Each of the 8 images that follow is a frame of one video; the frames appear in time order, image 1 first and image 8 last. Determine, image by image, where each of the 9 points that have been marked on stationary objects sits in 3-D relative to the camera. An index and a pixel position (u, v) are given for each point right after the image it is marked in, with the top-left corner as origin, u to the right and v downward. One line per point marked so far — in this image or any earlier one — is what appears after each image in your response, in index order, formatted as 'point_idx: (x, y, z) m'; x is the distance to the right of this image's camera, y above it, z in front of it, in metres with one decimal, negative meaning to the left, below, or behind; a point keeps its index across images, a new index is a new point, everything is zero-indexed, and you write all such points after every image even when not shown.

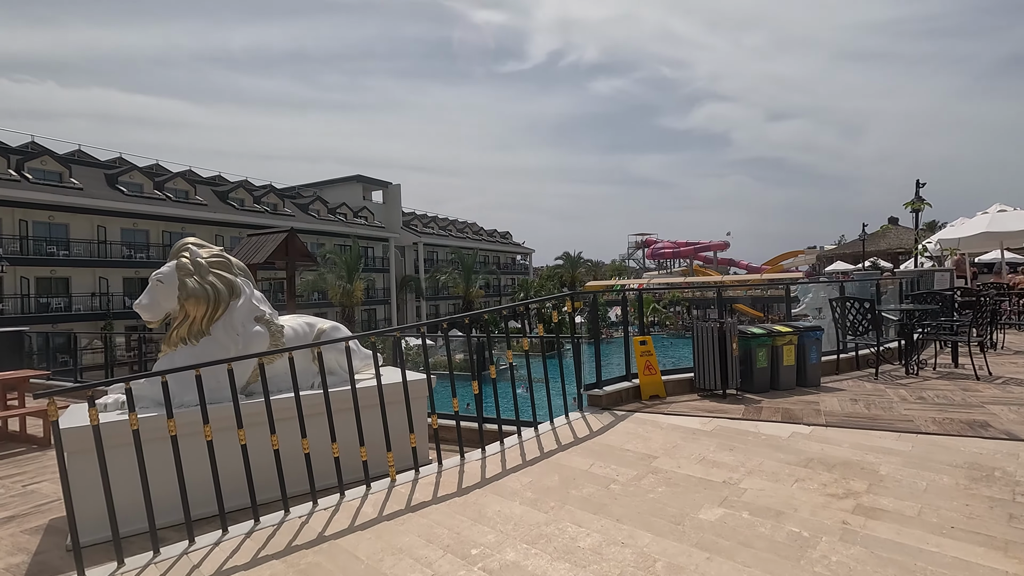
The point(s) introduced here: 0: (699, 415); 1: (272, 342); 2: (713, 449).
0: (+2.0, -1.4, +5.7) m
1: (-2.5, -0.6, +5.5) m
2: (+1.8, -1.4, +4.7) m
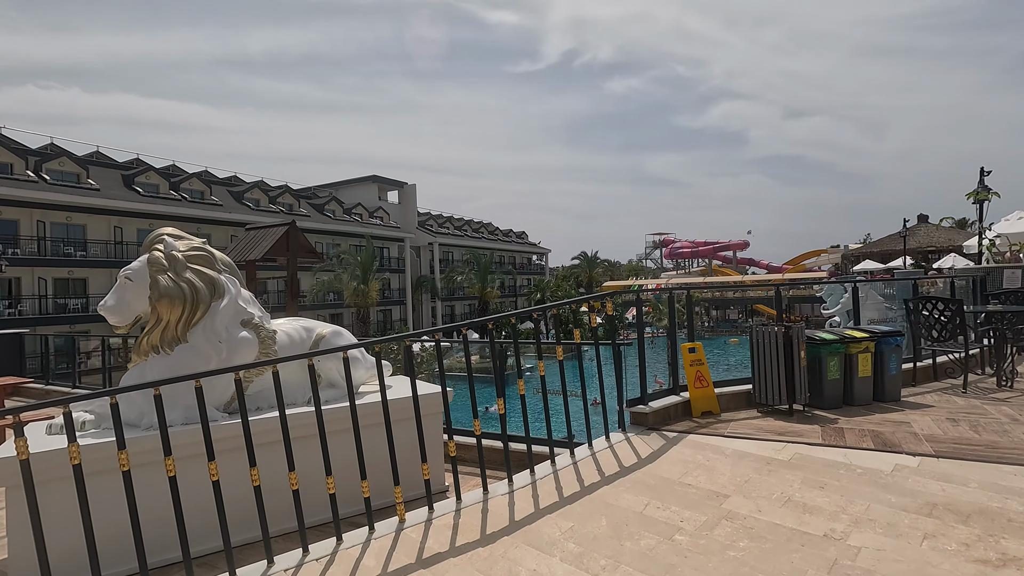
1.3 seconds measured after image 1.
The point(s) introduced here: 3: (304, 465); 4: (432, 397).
0: (+2.3, -1.3, +4.7) m
1: (-2.2, -0.6, +4.7) m
2: (+2.0, -1.4, +3.8) m
3: (-1.9, -1.6, +4.7) m
4: (-0.8, -1.1, +5.2) m
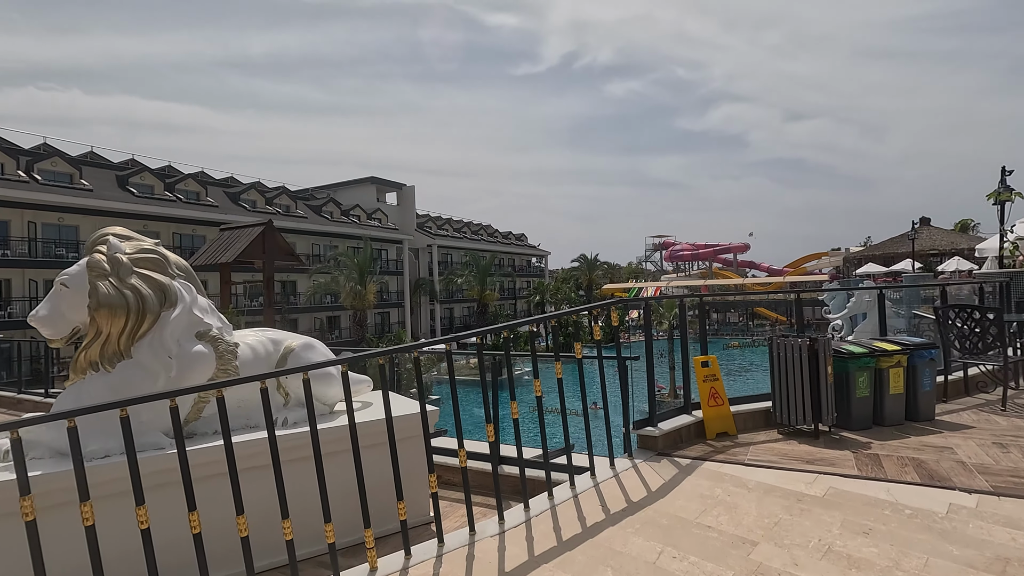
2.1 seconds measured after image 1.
0: (+2.2, -1.4, +4.2) m
1: (-2.3, -0.6, +4.1) m
2: (+2.0, -1.5, +3.2) m
3: (-2.0, -1.6, +4.1) m
4: (-0.9, -1.1, +4.7) m
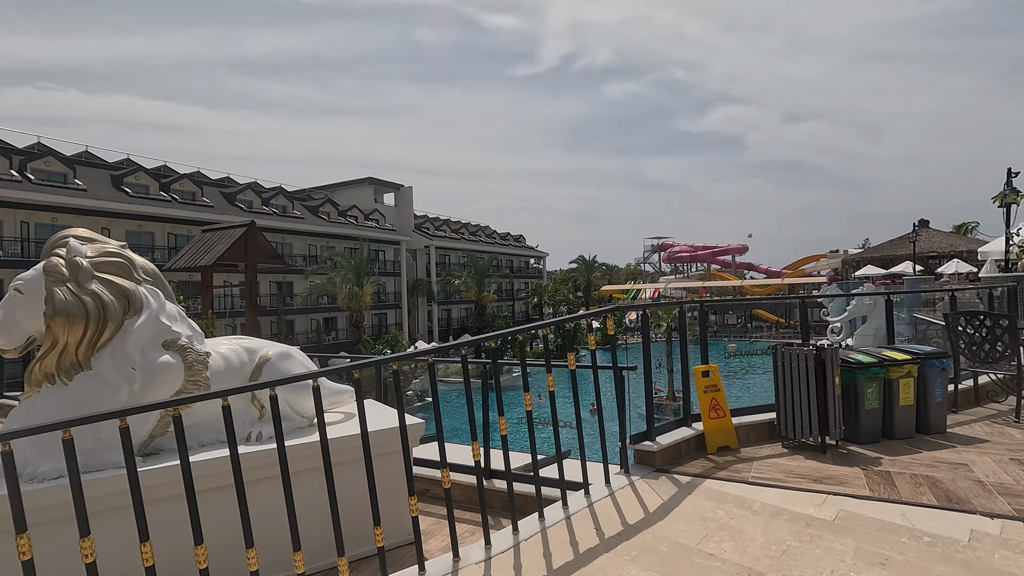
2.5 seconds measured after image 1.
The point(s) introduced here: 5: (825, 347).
0: (+2.1, -1.5, +3.9) m
1: (-2.4, -0.7, +3.9) m
2: (+1.9, -1.5, +3.0) m
3: (-2.1, -1.7, +3.8) m
4: (-0.9, -1.2, +4.4) m
5: (+2.7, -0.5, +4.7) m
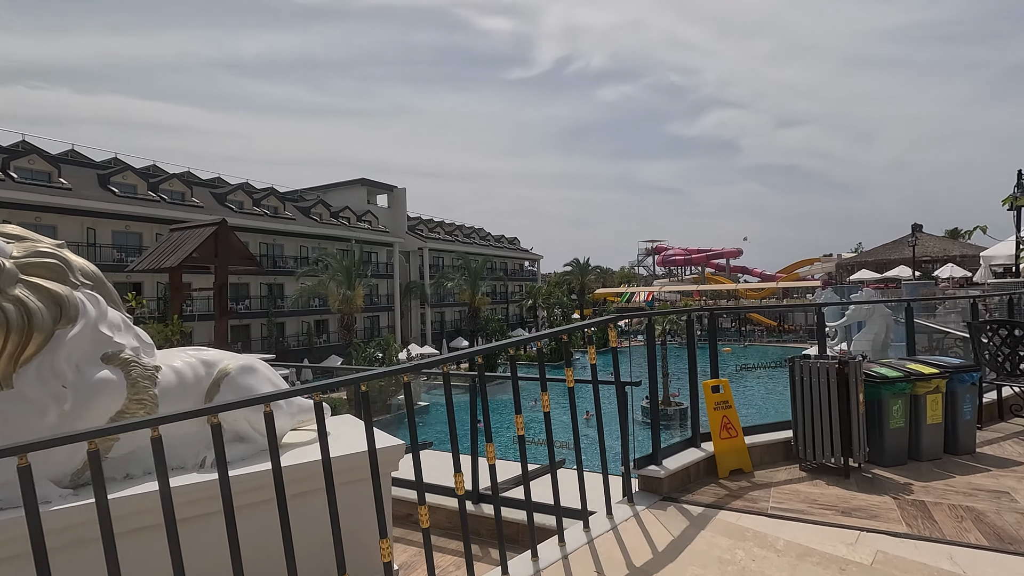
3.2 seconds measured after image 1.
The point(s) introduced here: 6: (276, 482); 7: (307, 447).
0: (+2.1, -1.5, +3.5) m
1: (-2.4, -0.7, +3.4) m
2: (+1.8, -1.6, +2.5) m
3: (-2.1, -1.7, +3.4) m
4: (-1.0, -1.2, +3.9) m
5: (+2.7, -0.6, +4.3) m
6: (-1.1, -0.9, +2.4) m
7: (-1.5, -1.2, +4.0) m
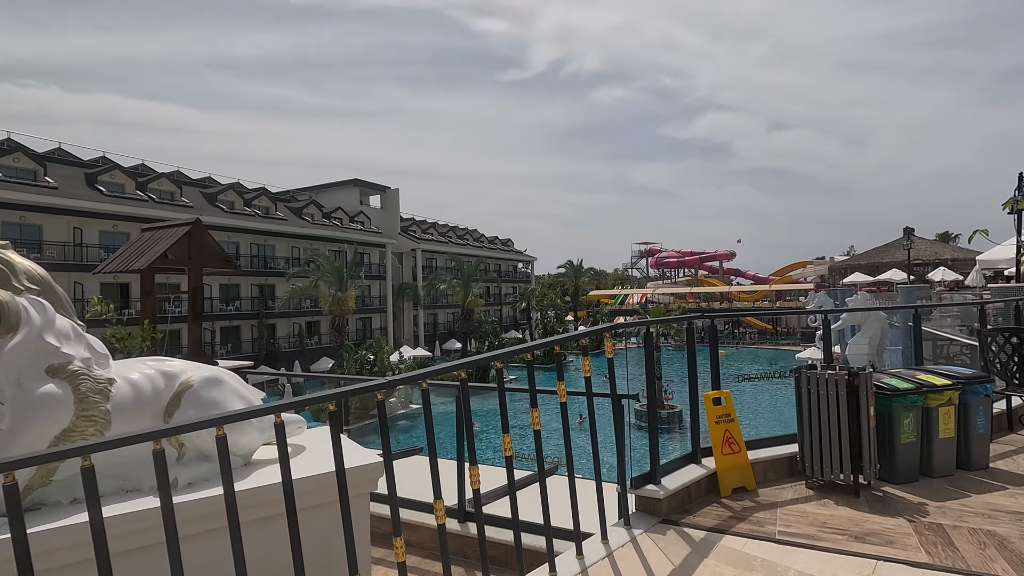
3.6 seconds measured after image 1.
0: (+2.0, -1.6, +3.2) m
1: (-2.5, -0.7, +3.1) m
2: (+1.8, -1.6, +2.2) m
3: (-2.2, -1.7, +3.0) m
4: (-1.1, -1.3, +3.6) m
5: (+2.6, -0.6, +4.0) m
6: (-1.1, -0.9, +2.1) m
7: (-1.6, -1.2, +3.7) m
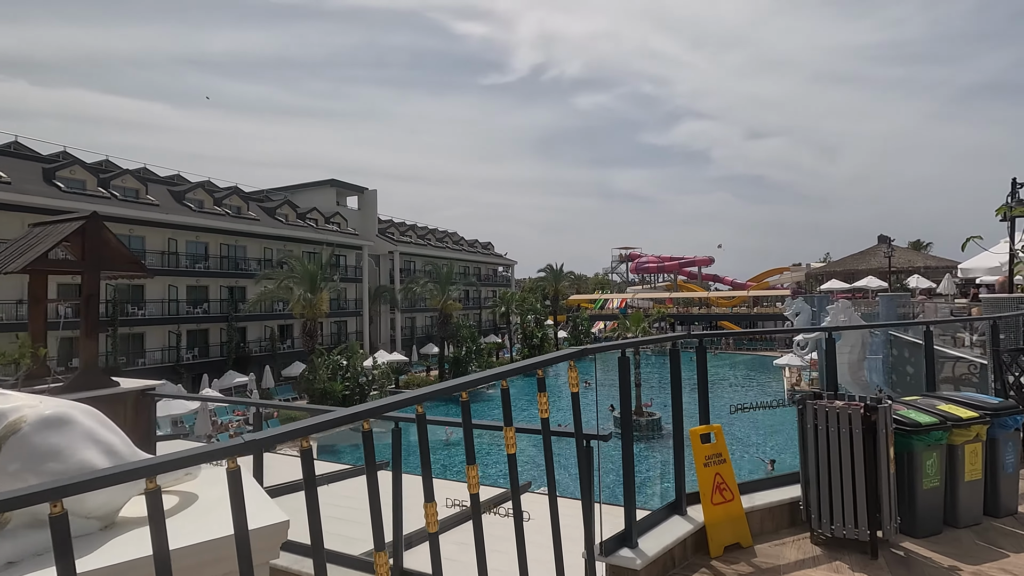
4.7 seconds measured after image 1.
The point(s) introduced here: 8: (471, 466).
0: (+1.7, -1.6, +2.5) m
1: (-2.8, -0.8, +2.2) m
2: (+1.5, -1.7, +1.5) m
3: (-2.5, -1.8, +2.2) m
4: (-1.4, -1.3, +2.8) m
5: (+2.2, -0.7, +3.3) m
6: (-1.4, -1.0, +1.3) m
7: (-1.9, -1.3, +2.9) m
8: (-0.2, -0.9, +2.7) m
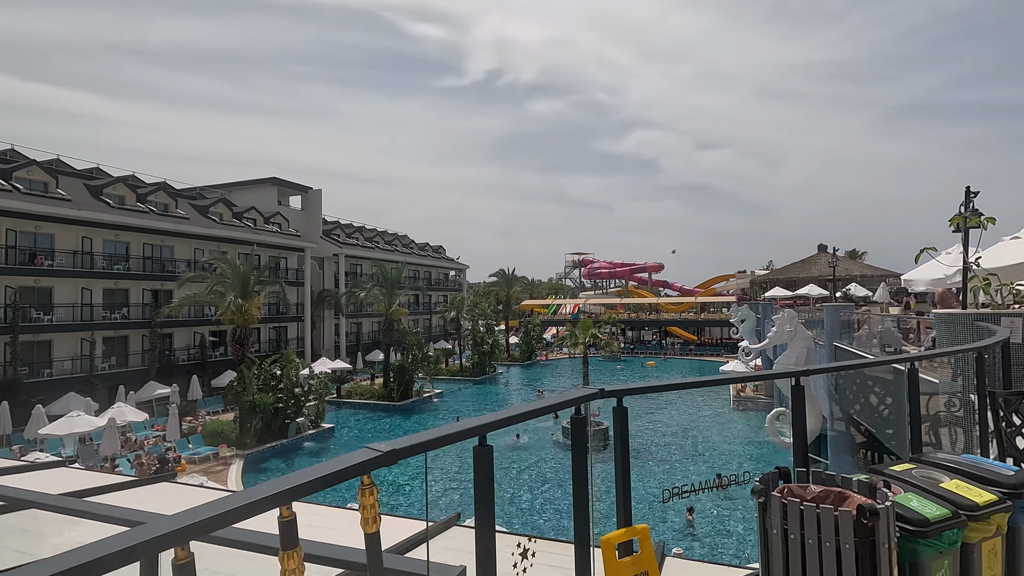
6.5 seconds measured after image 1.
0: (+0.9, -1.8, +1.3) m
1: (-3.5, -0.9, +0.6) m
2: (+0.9, -1.8, +0.3) m
3: (-3.2, -1.9, +0.6) m
4: (-2.2, -1.4, +1.4) m
5: (+1.5, -0.9, +2.2) m
6: (-2.0, -1.1, -0.2) m
7: (-2.6, -1.4, +1.4) m
8: (-0.9, -1.0, +1.4) m
